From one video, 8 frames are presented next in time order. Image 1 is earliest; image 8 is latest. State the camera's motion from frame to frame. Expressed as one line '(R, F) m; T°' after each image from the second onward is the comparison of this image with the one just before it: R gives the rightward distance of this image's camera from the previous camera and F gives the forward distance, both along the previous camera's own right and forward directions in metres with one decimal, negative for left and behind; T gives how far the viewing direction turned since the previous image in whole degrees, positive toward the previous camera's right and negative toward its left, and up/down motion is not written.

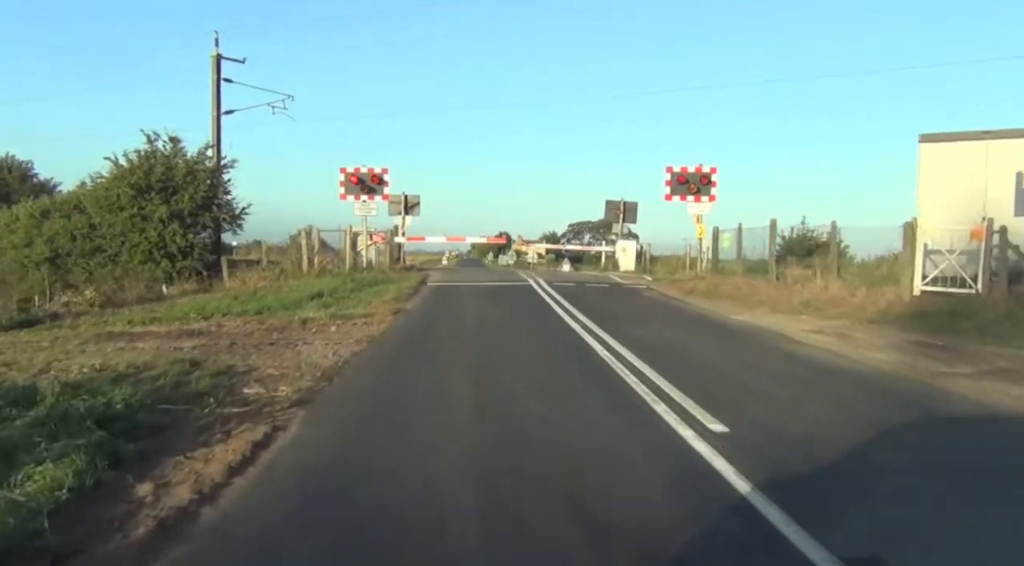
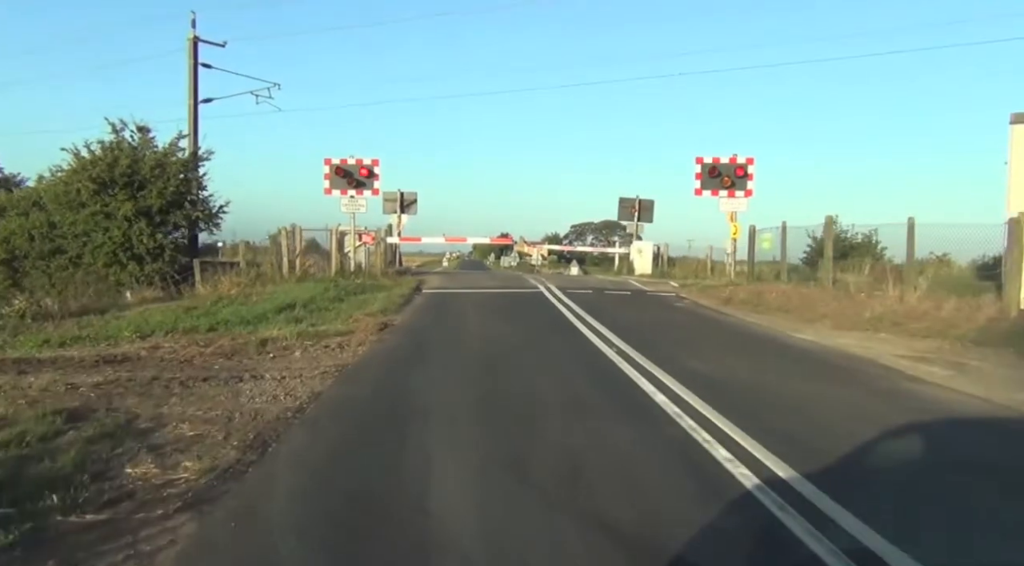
(-0.2, +3.0) m; 0°
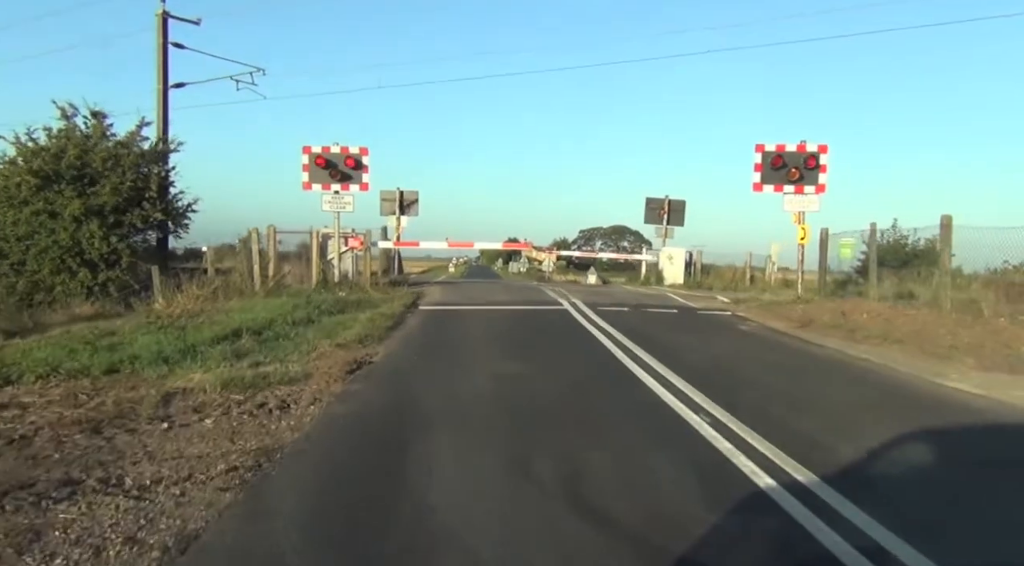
(-0.2, +3.9) m; -1°
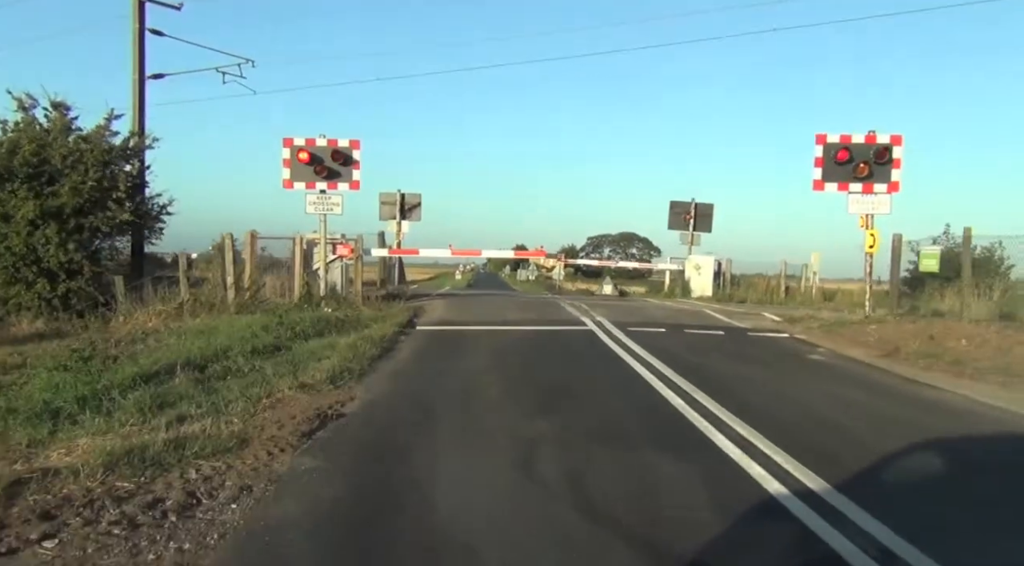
(-0.1, +2.7) m; -1°
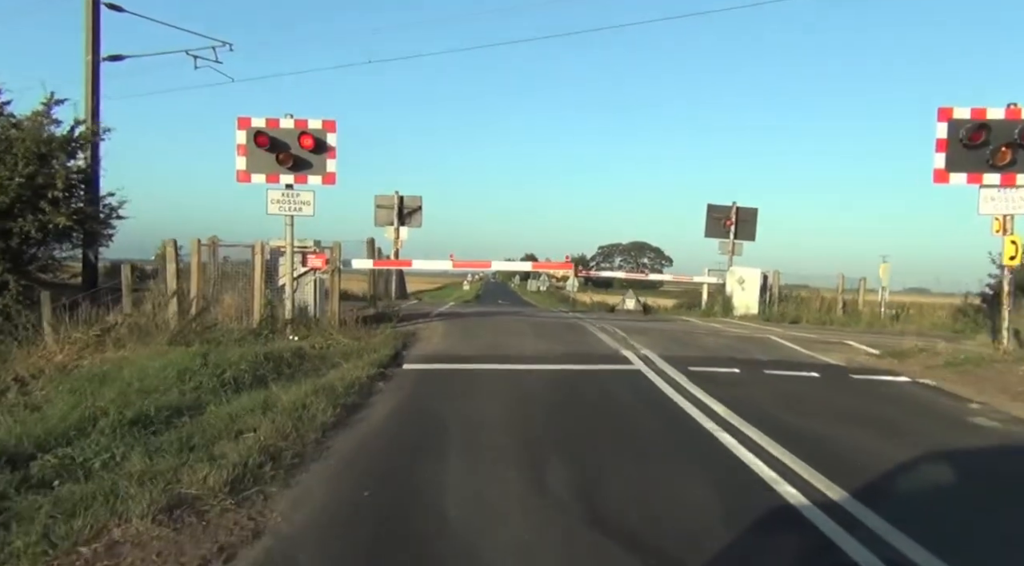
(-0.2, +3.7) m; -1°
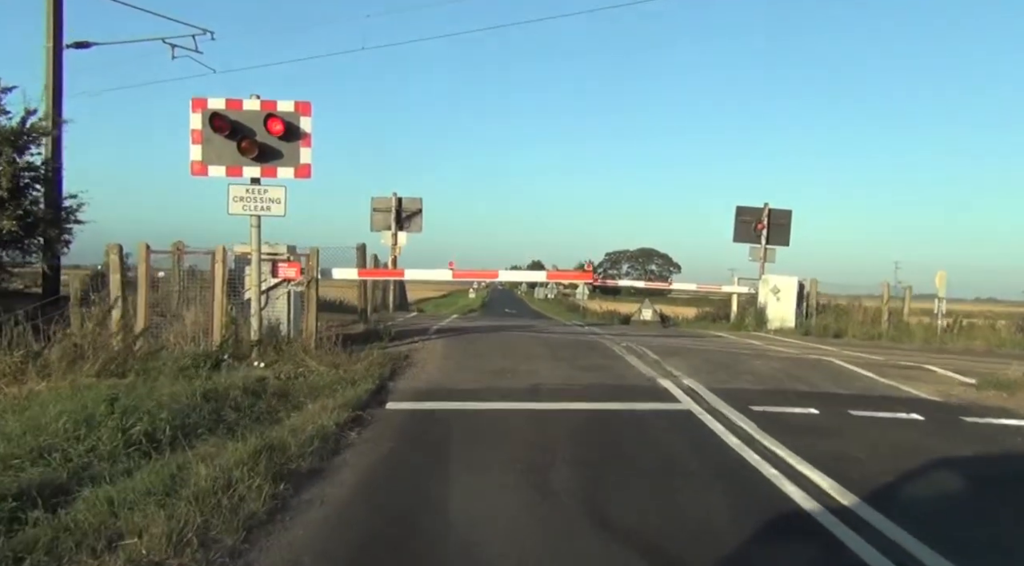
(-0.1, +2.3) m; 0°
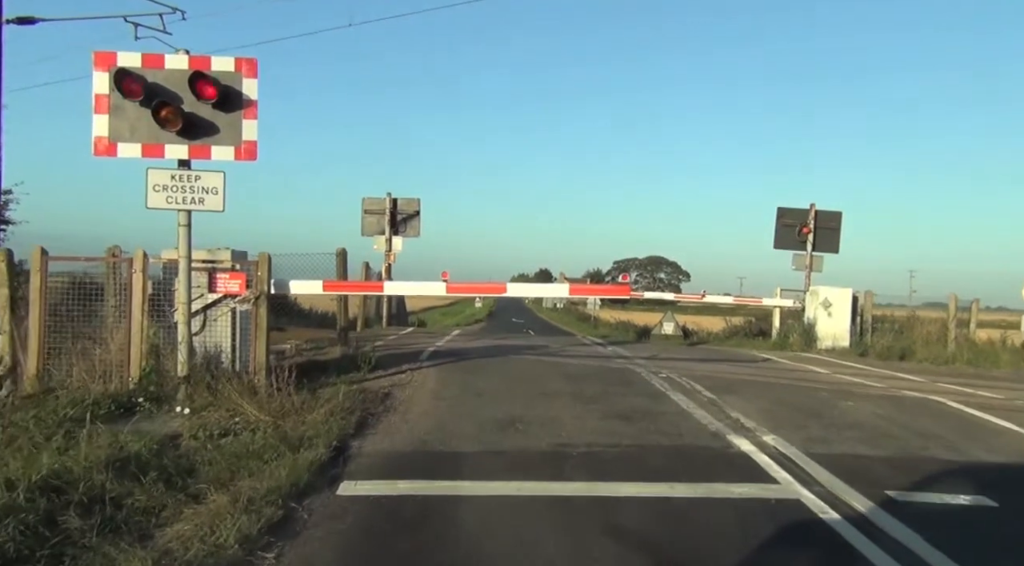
(-0.1, +2.8) m; -1°
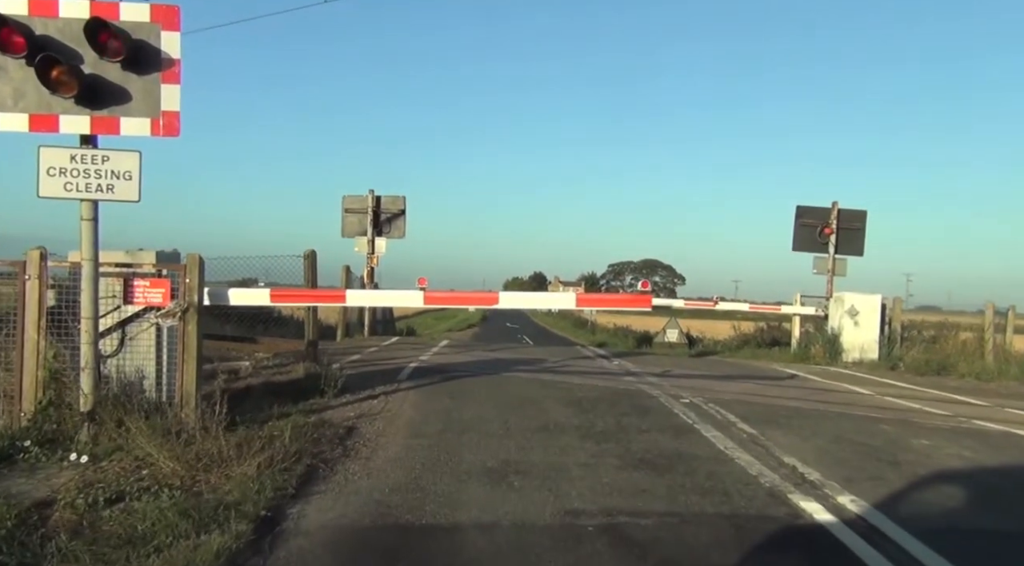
(0.0, +1.8) m; 0°
